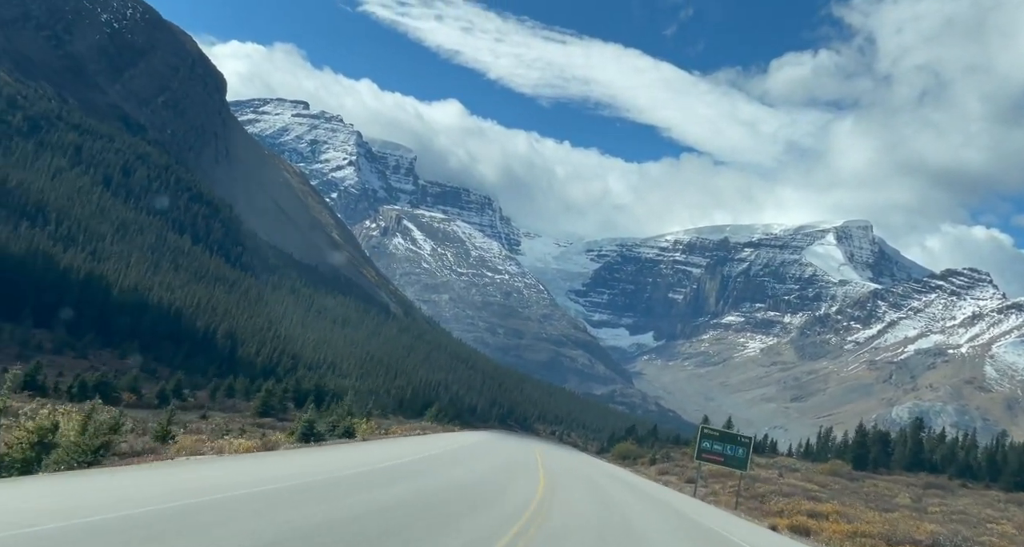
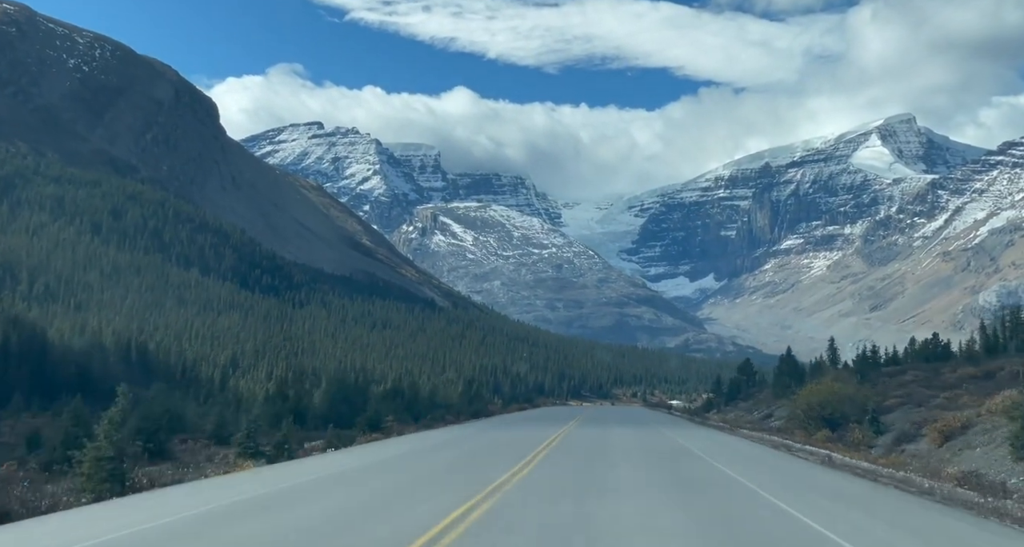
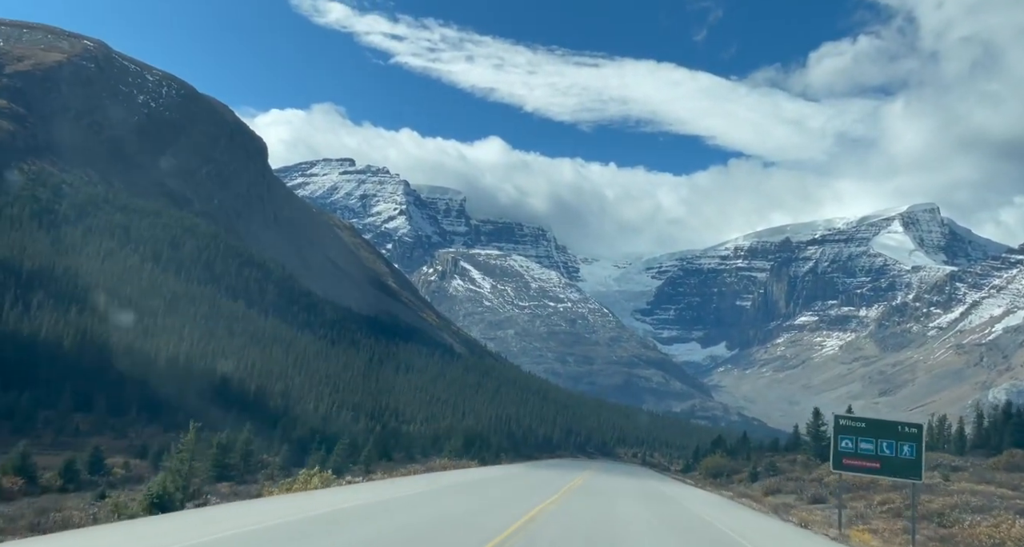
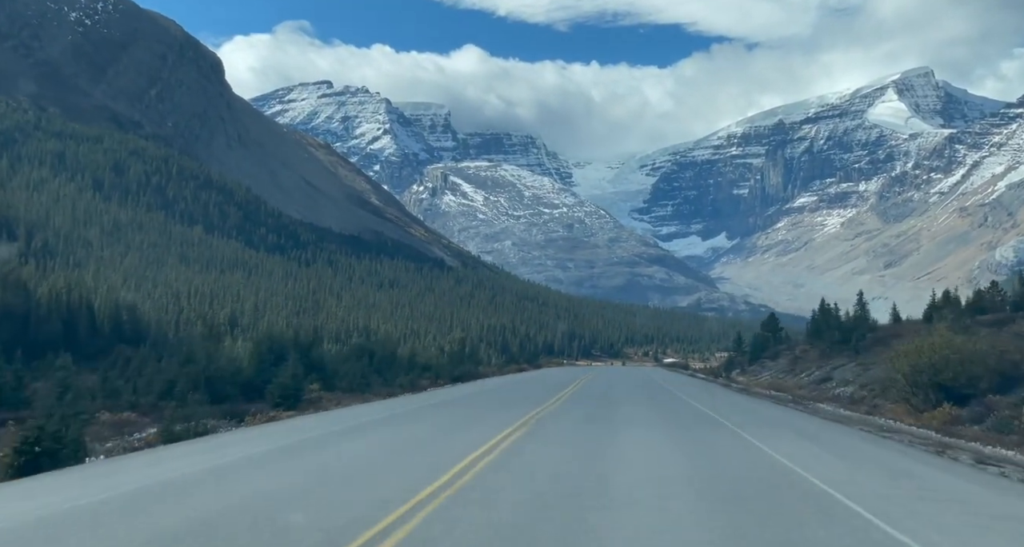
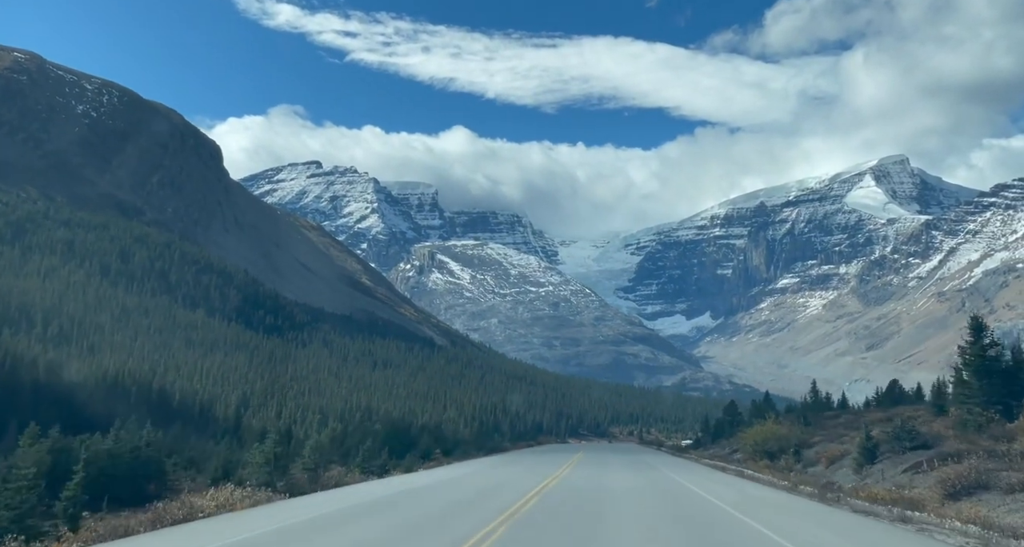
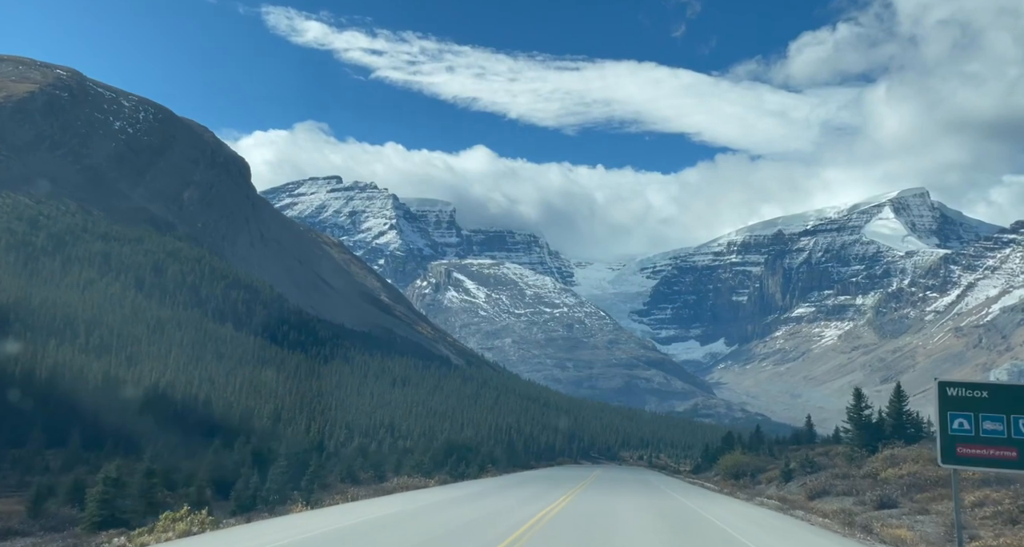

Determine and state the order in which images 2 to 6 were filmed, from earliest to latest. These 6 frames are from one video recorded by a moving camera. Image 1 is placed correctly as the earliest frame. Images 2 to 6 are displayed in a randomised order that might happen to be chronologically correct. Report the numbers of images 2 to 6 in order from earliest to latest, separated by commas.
3, 6, 5, 2, 4
